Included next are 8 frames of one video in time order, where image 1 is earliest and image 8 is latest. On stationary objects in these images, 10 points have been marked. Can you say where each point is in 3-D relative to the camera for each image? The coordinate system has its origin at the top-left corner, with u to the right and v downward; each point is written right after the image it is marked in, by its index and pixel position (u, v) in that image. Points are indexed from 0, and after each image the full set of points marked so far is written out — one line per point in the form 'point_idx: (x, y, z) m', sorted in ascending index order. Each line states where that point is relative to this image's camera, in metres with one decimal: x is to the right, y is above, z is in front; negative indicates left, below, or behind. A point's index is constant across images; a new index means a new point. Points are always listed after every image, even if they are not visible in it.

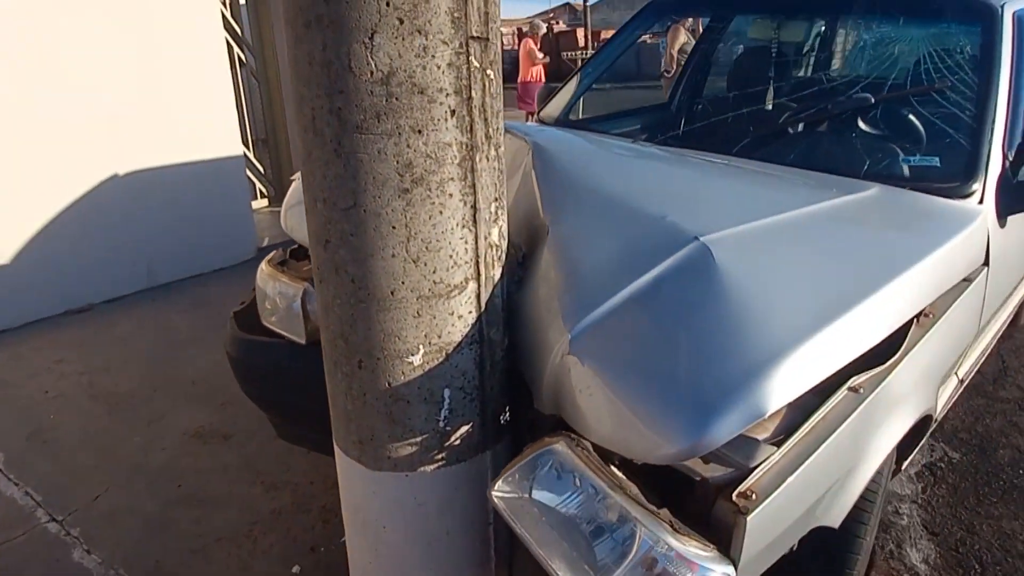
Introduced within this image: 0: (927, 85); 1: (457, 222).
0: (+1.6, +0.8, +2.4) m
1: (-0.1, +0.2, +1.5) m
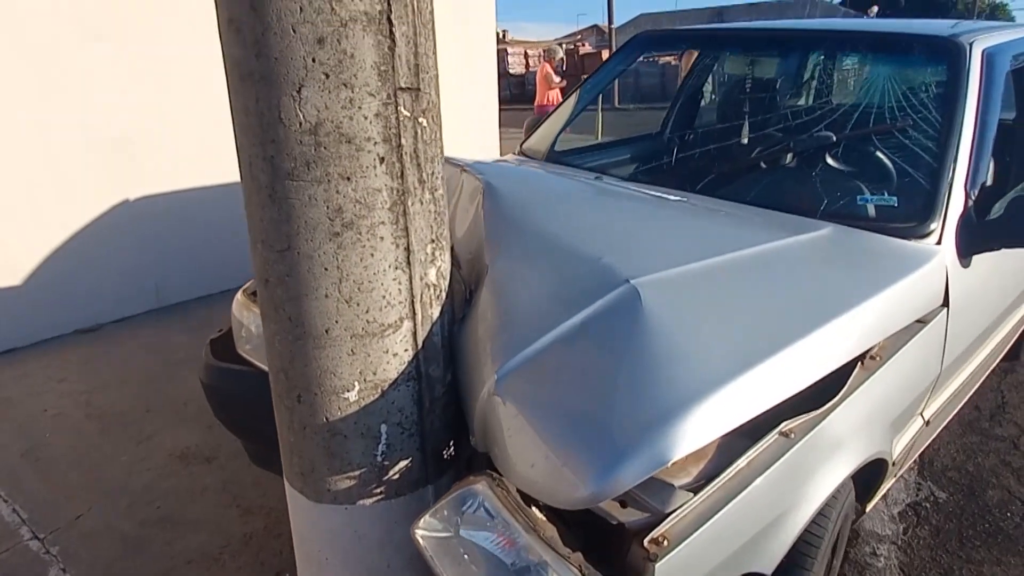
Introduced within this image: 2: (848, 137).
0: (+1.4, +0.6, +2.4) m
1: (-0.3, +0.1, +1.6) m
2: (+1.3, +0.6, +2.4) m
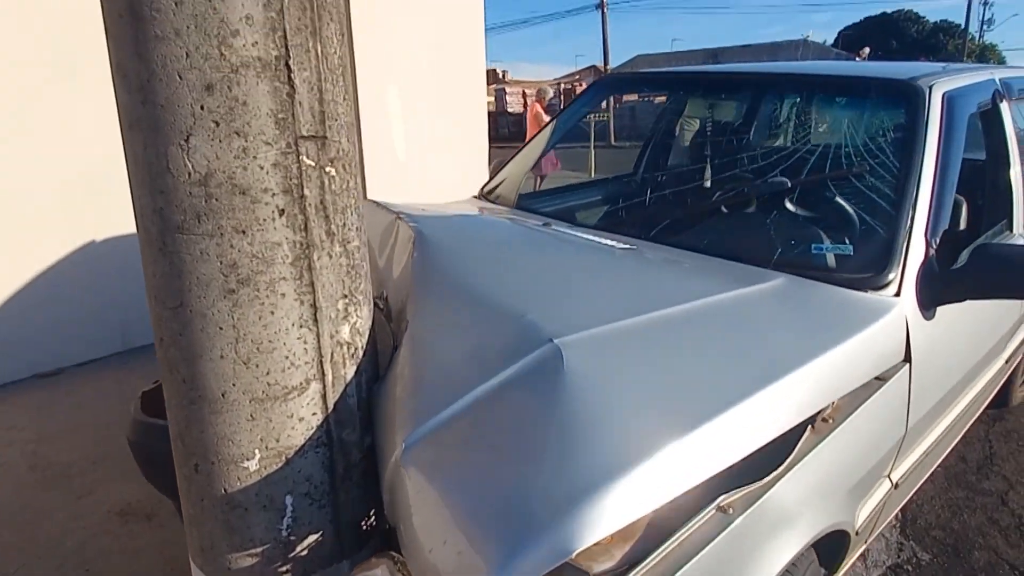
0: (+1.2, +0.4, +2.3) m
1: (-0.5, -0.1, +1.4) m
2: (+1.1, +0.4, +2.4) m
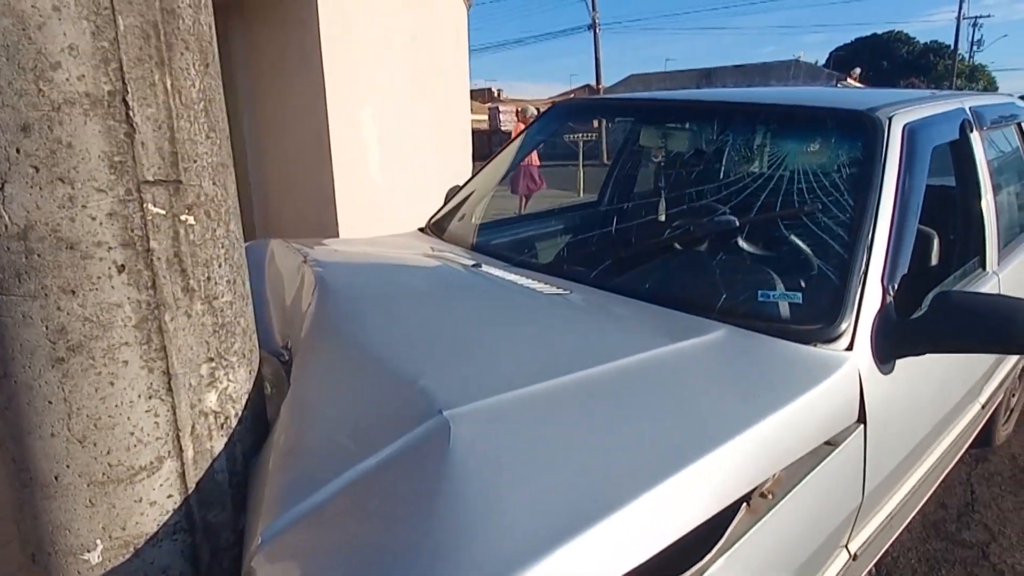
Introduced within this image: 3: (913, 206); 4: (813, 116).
0: (+1.0, +0.3, +2.1) m
1: (-0.8, -0.2, +1.3) m
2: (+0.9, +0.2, +2.2) m
3: (+1.3, +0.3, +2.0) m
4: (+1.1, +0.6, +2.2) m
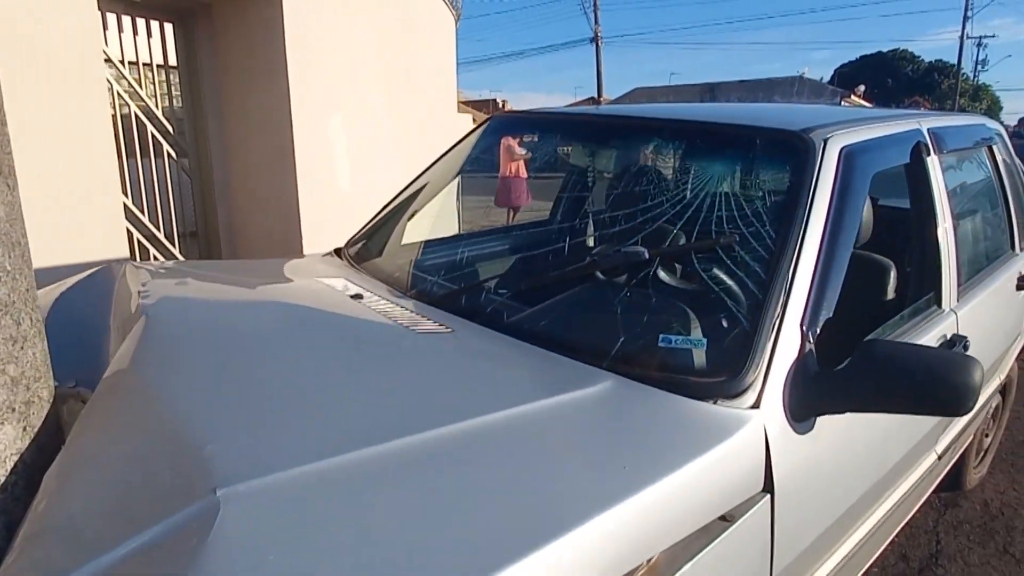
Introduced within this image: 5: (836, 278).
0: (+0.6, +0.1, +1.9) m
1: (-1.1, -0.3, +1.0) m
2: (+0.5, +0.1, +2.0) m
3: (+1.0, +0.1, +1.8) m
4: (+0.7, +0.5, +2.0) m
5: (+0.9, 0.0, +1.8) m
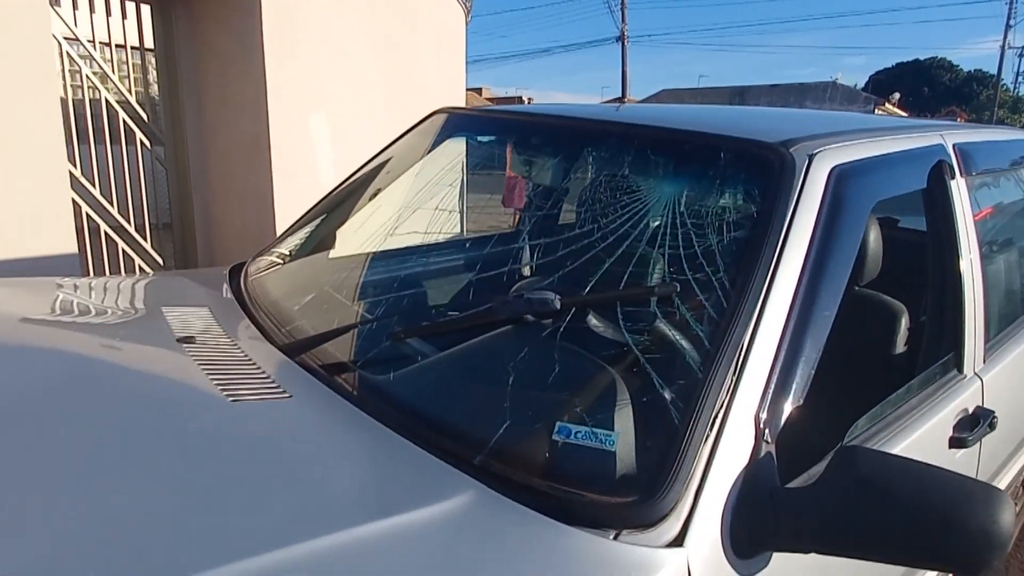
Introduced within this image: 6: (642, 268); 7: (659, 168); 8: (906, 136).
0: (+0.3, 0.0, +1.4) m
1: (-1.4, -0.4, +0.6) m
2: (+0.2, 0.0, +1.5) m
3: (+0.7, 0.0, +1.3) m
4: (+0.5, +0.3, +1.5) m
5: (+0.6, -0.1, +1.3) m
6: (+0.3, 0.0, +1.5) m
7: (+0.4, +0.3, +1.6) m
8: (+1.2, +0.4, +1.8) m
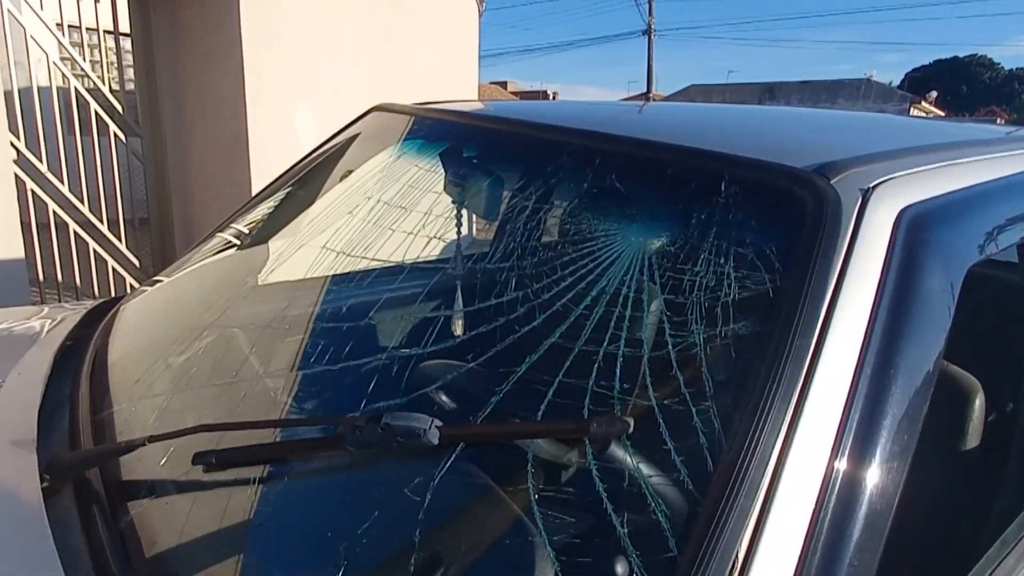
0: (+0.1, -0.2, +0.9) m
1: (-1.7, -0.5, +0.1) m
2: (0.0, -0.2, +1.0) m
3: (+0.5, -0.2, +0.8) m
4: (+0.3, +0.2, +1.0) m
5: (+0.4, -0.3, +0.7) m
6: (+0.1, -0.1, +1.0) m
7: (+0.2, +0.1, +1.0) m
8: (+1.0, +0.3, +1.3) m
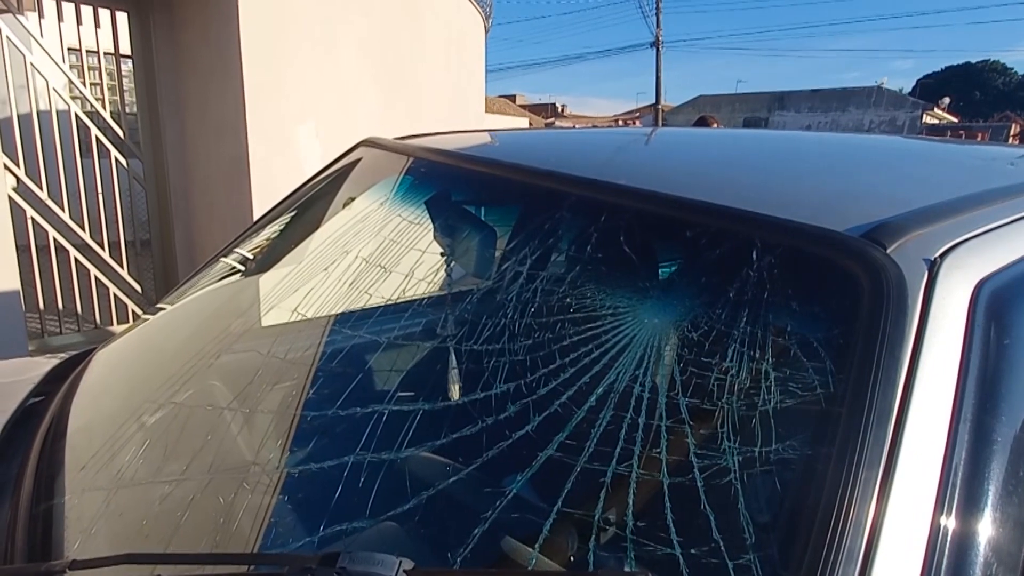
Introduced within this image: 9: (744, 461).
0: (+0.1, -0.3, +0.7) m
1: (-1.7, -0.6, 0.0) m
2: (0.0, -0.3, +0.8) m
3: (+0.5, -0.3, +0.6) m
4: (+0.3, +0.1, +0.8) m
5: (+0.4, -0.4, +0.6) m
6: (+0.1, -0.2, +0.8) m
7: (+0.2, 0.0, +0.9) m
8: (+1.0, +0.2, +1.1) m
9: (+0.3, -0.2, +0.7) m
